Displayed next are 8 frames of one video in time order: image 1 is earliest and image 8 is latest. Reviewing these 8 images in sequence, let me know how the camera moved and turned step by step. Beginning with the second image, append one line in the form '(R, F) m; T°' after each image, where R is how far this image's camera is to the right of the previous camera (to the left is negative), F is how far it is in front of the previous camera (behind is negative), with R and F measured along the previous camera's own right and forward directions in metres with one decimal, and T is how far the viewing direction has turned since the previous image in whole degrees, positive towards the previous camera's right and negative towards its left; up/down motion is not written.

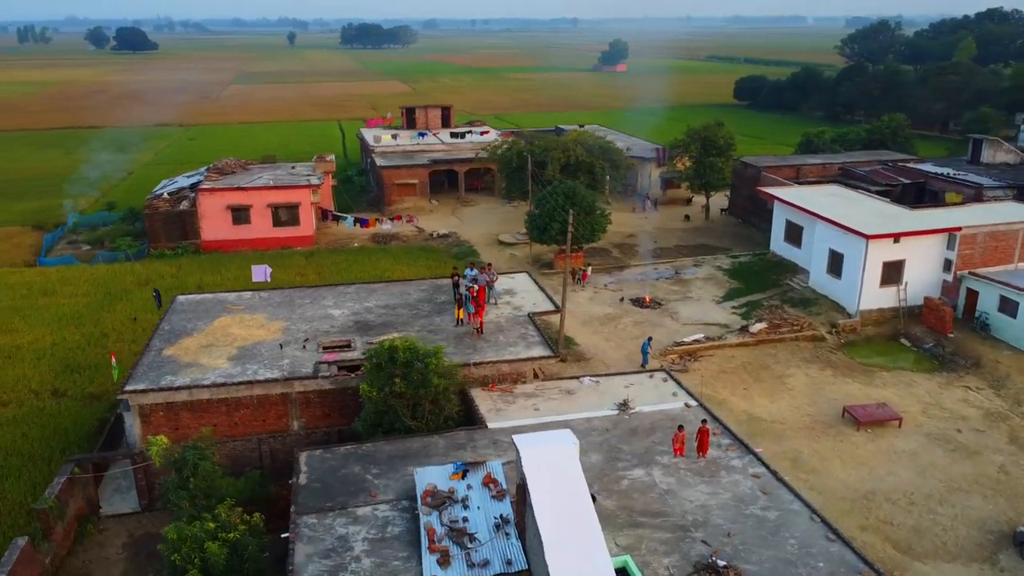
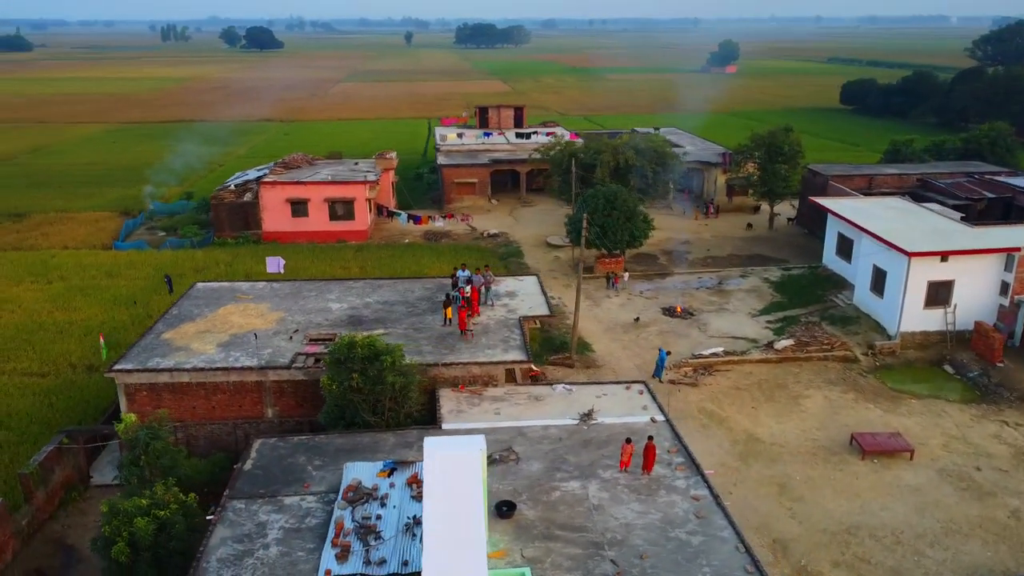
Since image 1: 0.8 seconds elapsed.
(+2.5, +0.2) m; -8°
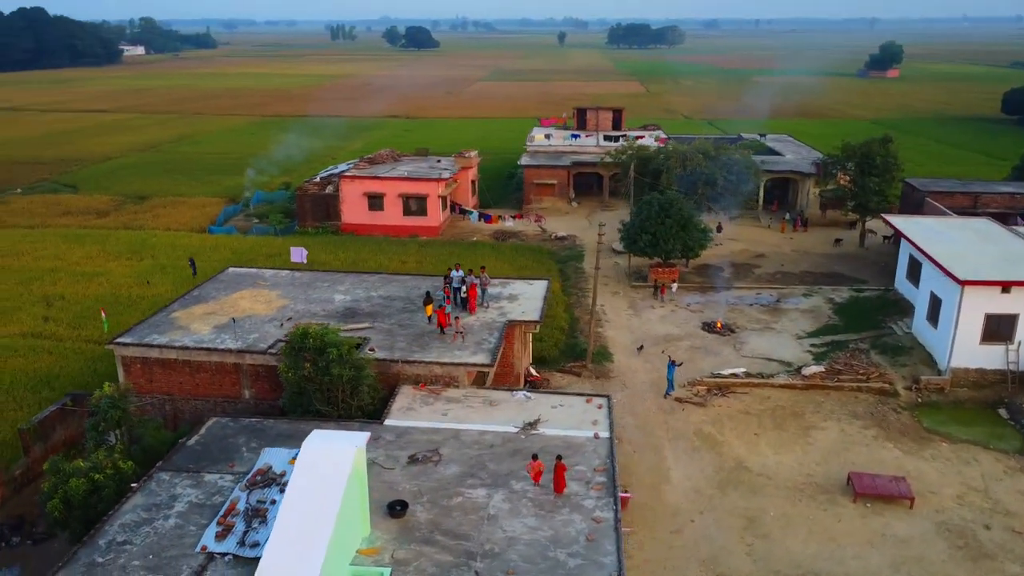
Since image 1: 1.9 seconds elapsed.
(+3.4, +0.4) m; -11°
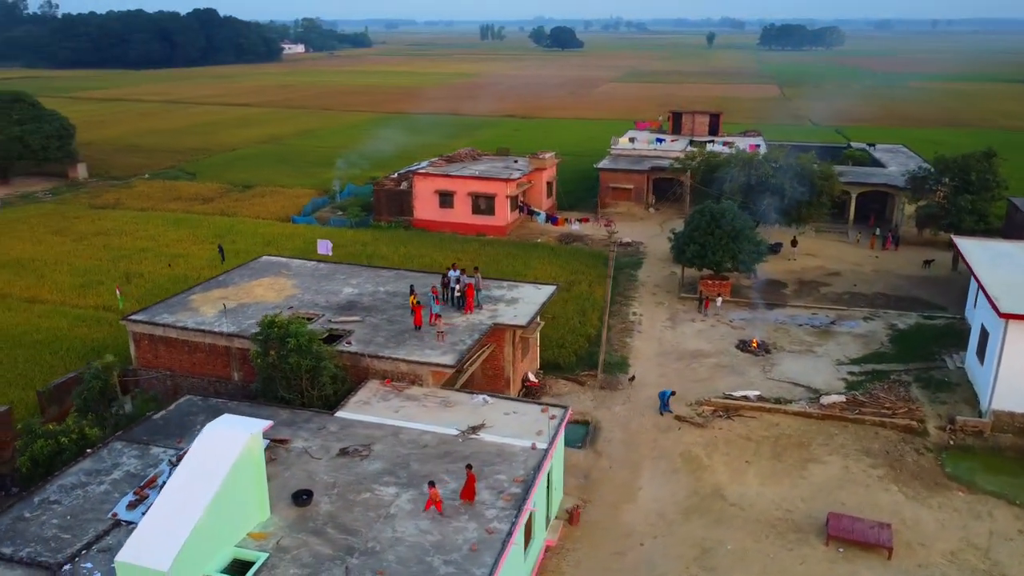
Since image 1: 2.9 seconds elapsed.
(+3.2, +0.4) m; -10°
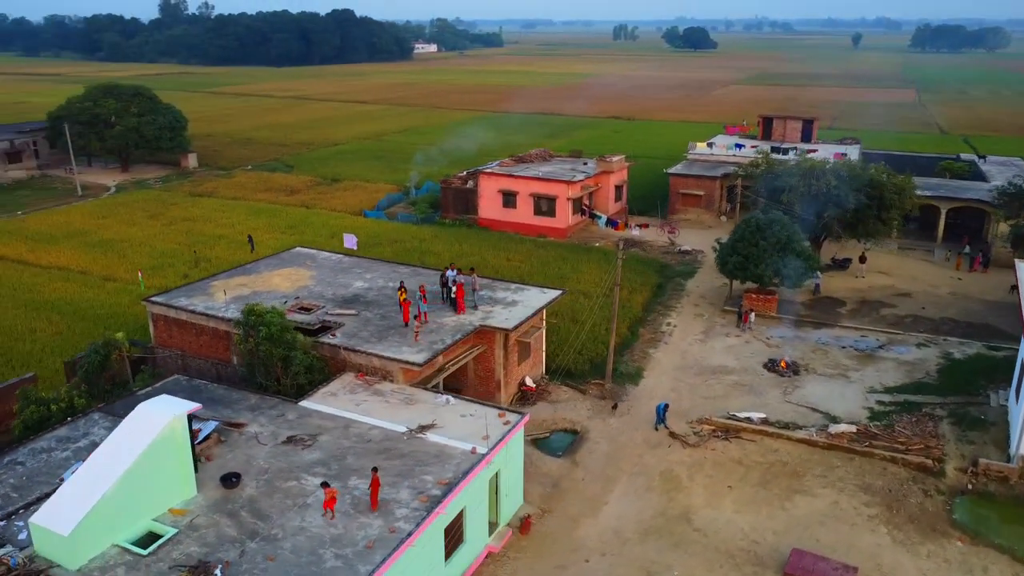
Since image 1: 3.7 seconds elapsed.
(+2.9, +0.3) m; -9°
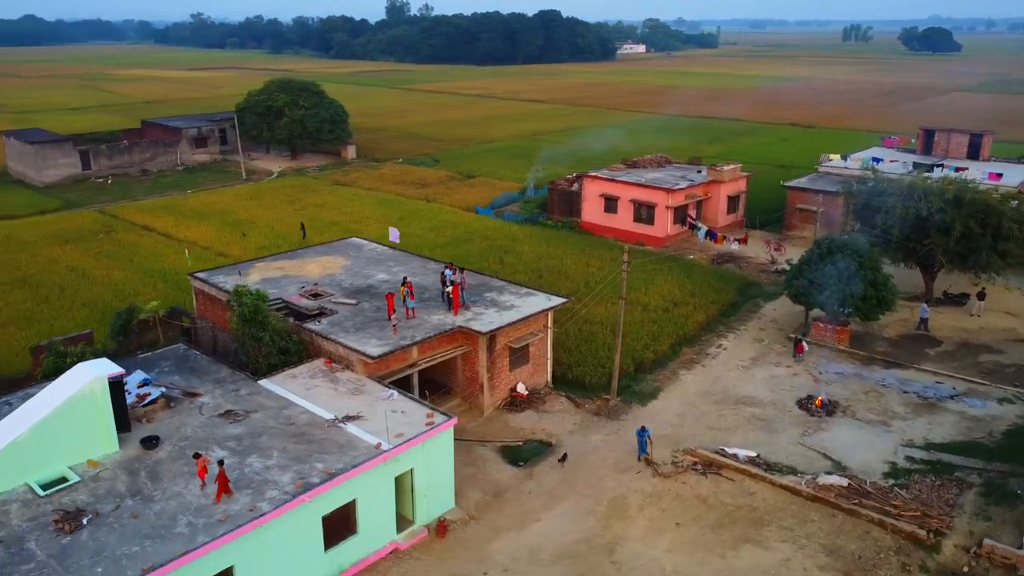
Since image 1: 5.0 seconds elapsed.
(+4.7, +0.7) m; -15°
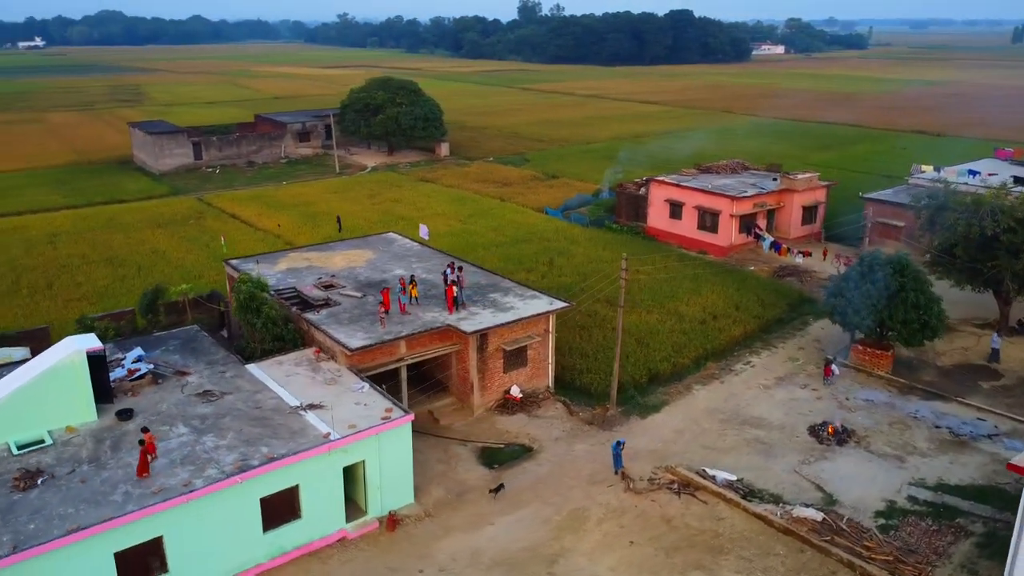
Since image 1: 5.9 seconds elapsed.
(+3.0, +0.3) m; -9°
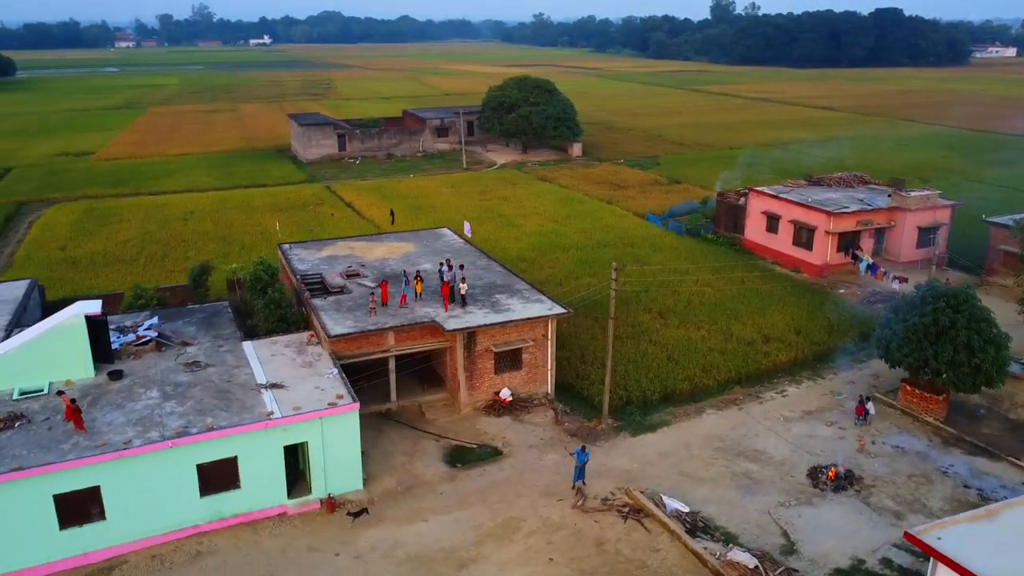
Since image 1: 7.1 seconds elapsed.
(+4.3, +0.6) m; -13°
